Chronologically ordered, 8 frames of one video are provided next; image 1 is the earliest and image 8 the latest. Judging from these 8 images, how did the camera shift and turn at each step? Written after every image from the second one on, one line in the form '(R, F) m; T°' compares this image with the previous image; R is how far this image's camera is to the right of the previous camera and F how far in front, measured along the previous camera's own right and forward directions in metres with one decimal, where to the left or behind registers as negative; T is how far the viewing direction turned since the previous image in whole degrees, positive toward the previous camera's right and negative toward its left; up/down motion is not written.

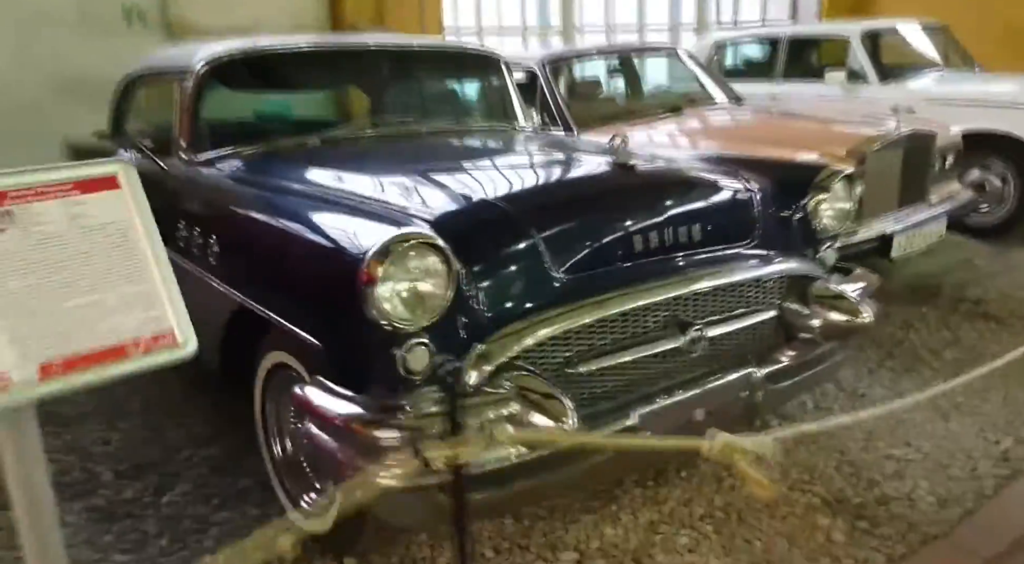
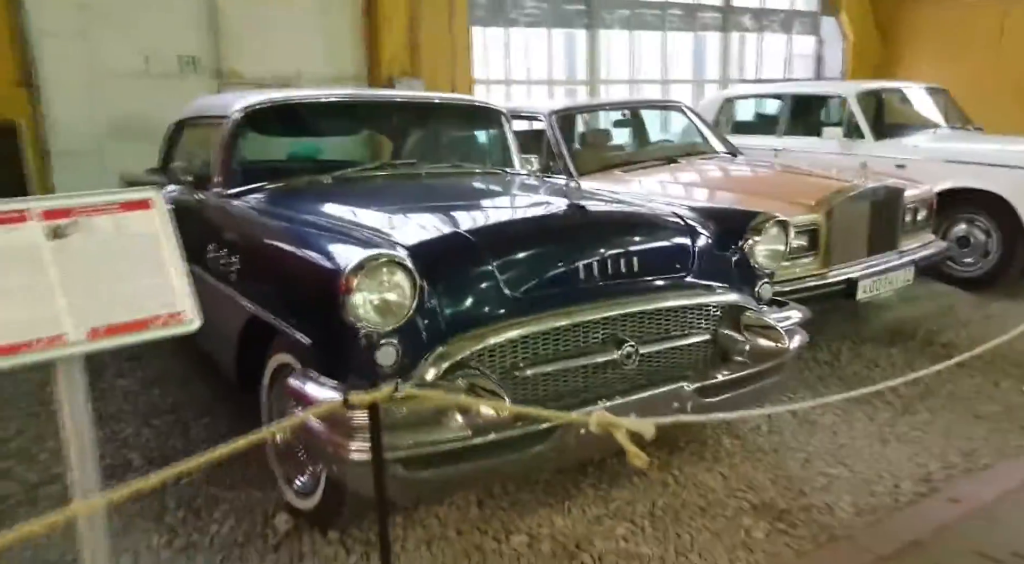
(+0.2, -0.4) m; -3°
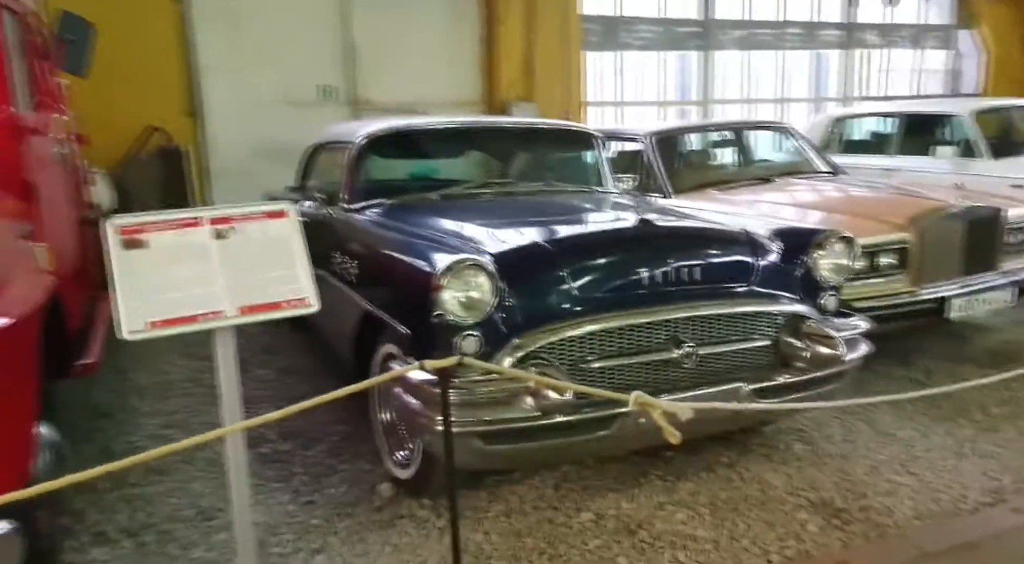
(+0.2, -0.3) m; -9°
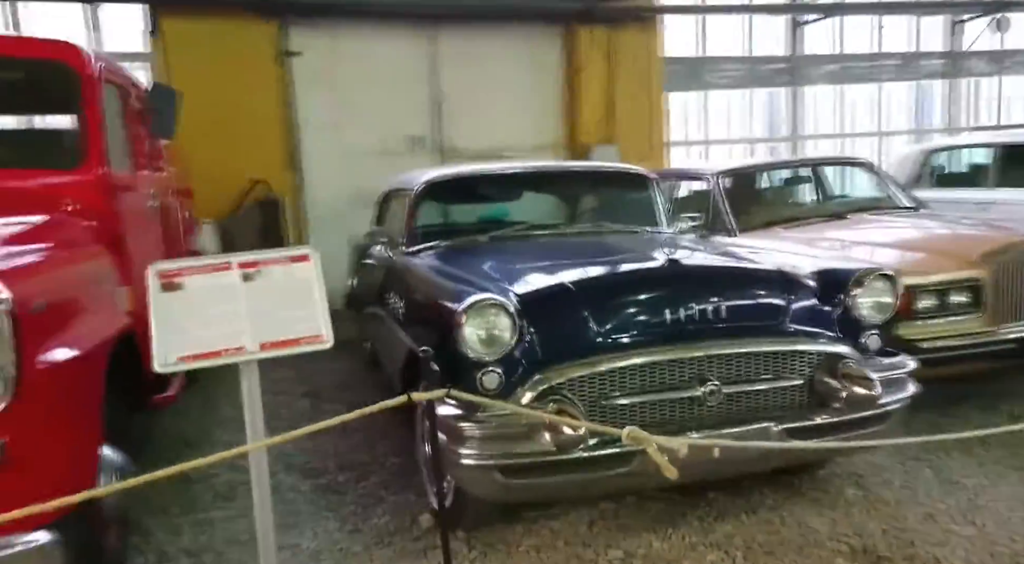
(+0.3, -0.1) m; -8°
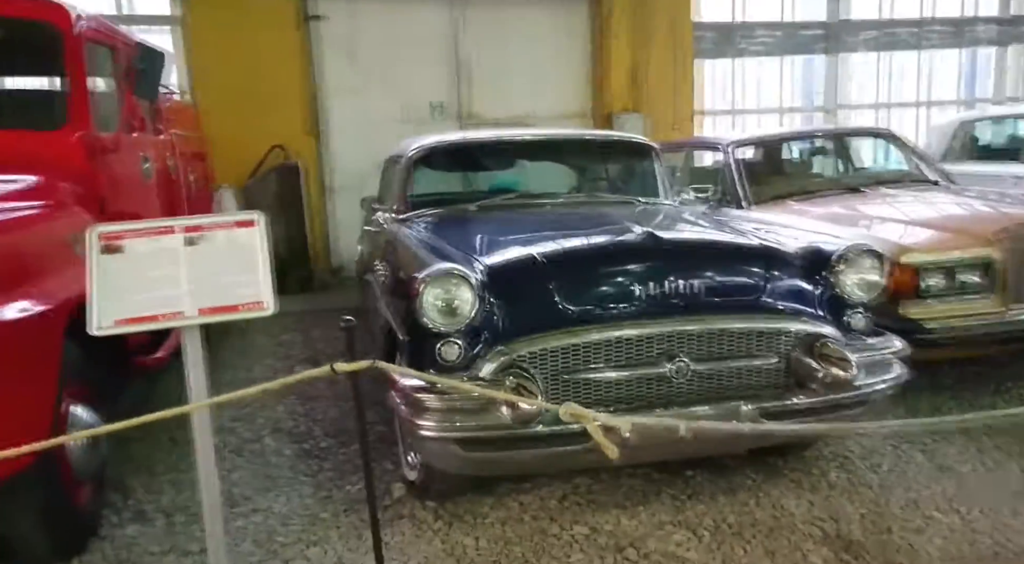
(+0.2, +0.1) m; -3°
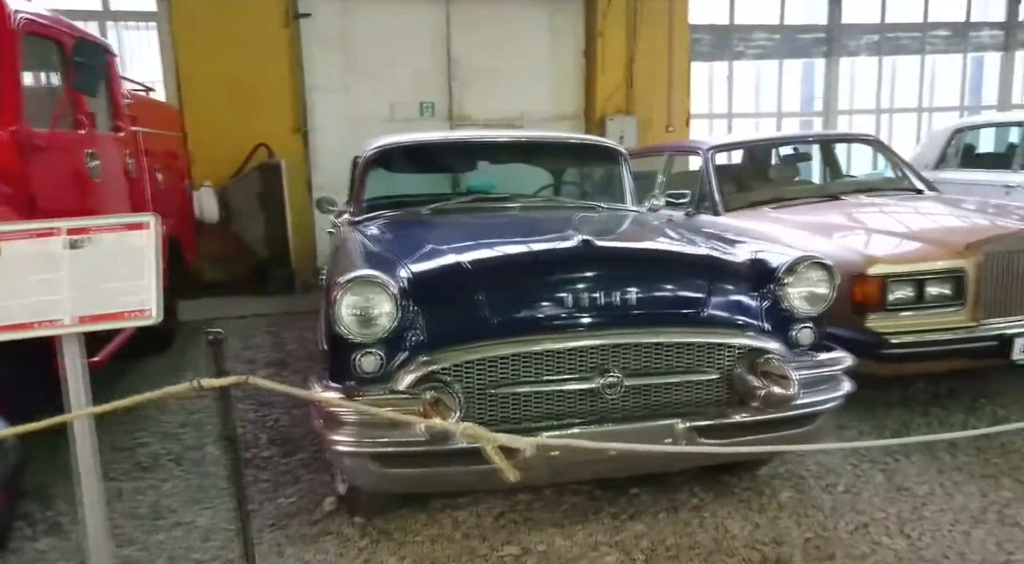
(+0.3, +0.1) m; -1°
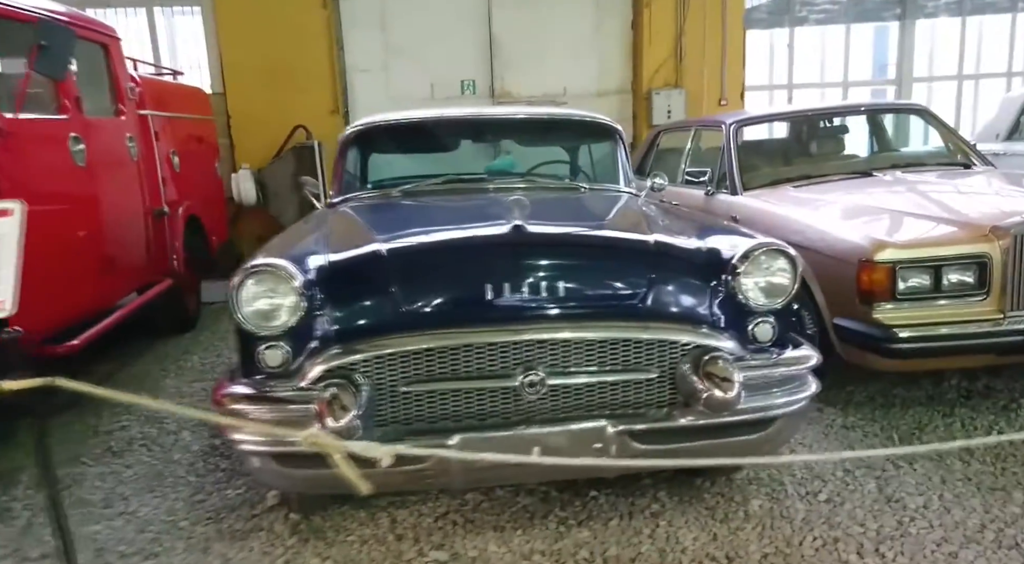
(+0.5, +0.2) m; -6°
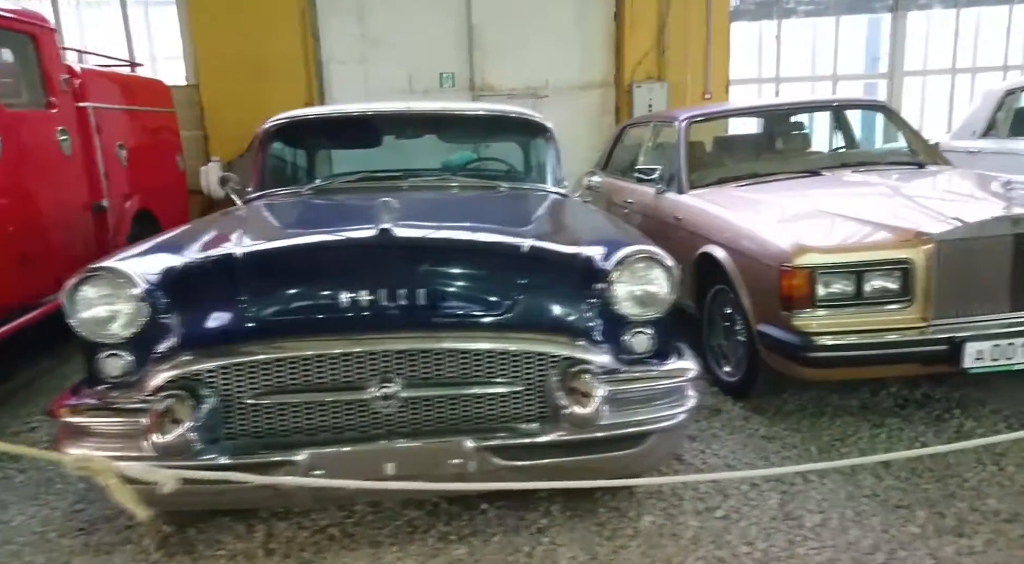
(+0.4, +0.1) m; -1°
